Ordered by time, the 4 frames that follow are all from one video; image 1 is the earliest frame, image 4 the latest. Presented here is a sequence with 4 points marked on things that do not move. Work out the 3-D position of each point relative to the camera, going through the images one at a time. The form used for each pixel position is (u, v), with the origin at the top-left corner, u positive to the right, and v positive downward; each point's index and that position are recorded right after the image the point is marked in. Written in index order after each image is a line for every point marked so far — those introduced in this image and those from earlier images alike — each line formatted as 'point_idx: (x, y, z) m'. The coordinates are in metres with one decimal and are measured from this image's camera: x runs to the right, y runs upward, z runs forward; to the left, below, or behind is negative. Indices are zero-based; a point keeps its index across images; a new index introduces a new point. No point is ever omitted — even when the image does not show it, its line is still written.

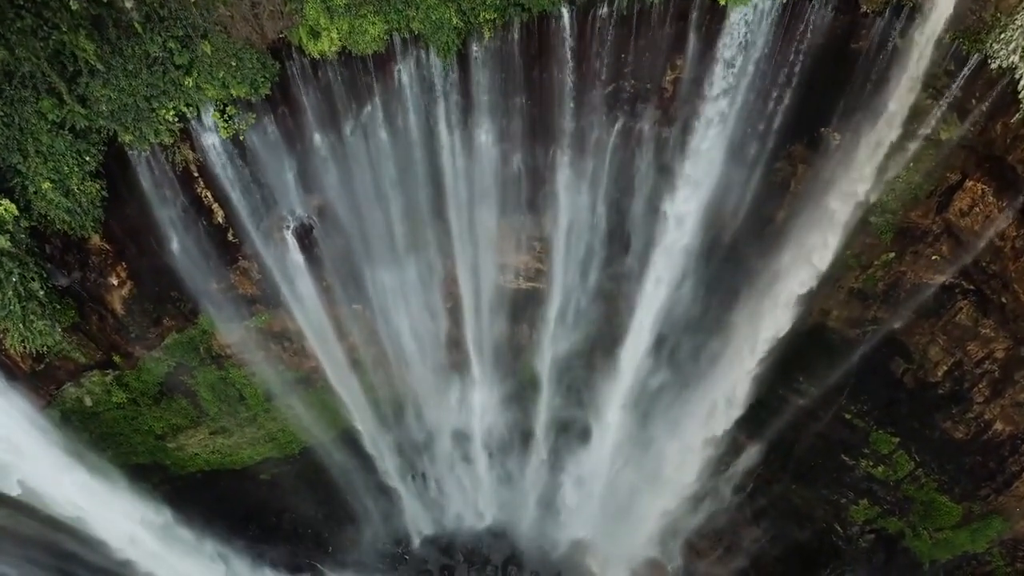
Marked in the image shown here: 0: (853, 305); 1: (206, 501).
0: (+4.9, -0.3, +10.0) m
1: (-5.5, -3.9, +12.6) m
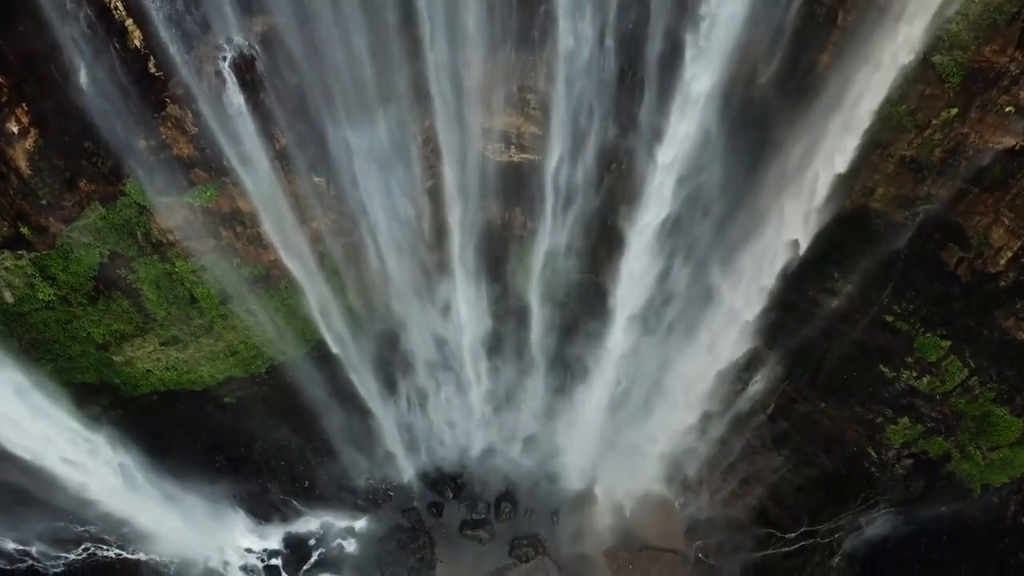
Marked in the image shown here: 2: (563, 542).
0: (+4.8, +1.3, +8.5) m
1: (-5.6, -2.2, +11.2) m
2: (+0.8, -4.3, +12.0) m
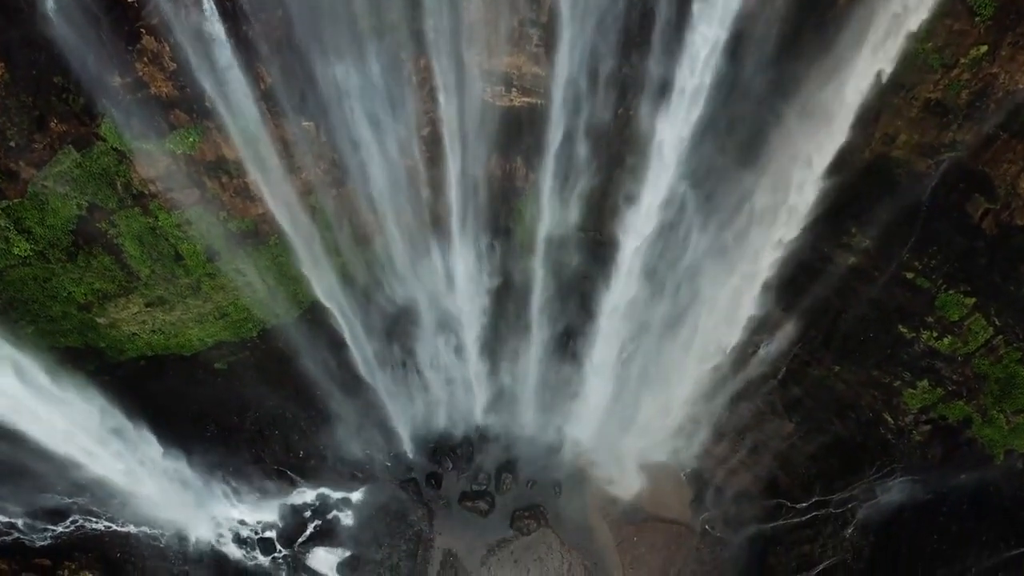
0: (+4.8, +1.9, +8.0) m
1: (-5.6, -1.6, +10.8) m
2: (+0.8, -3.7, +11.6) m
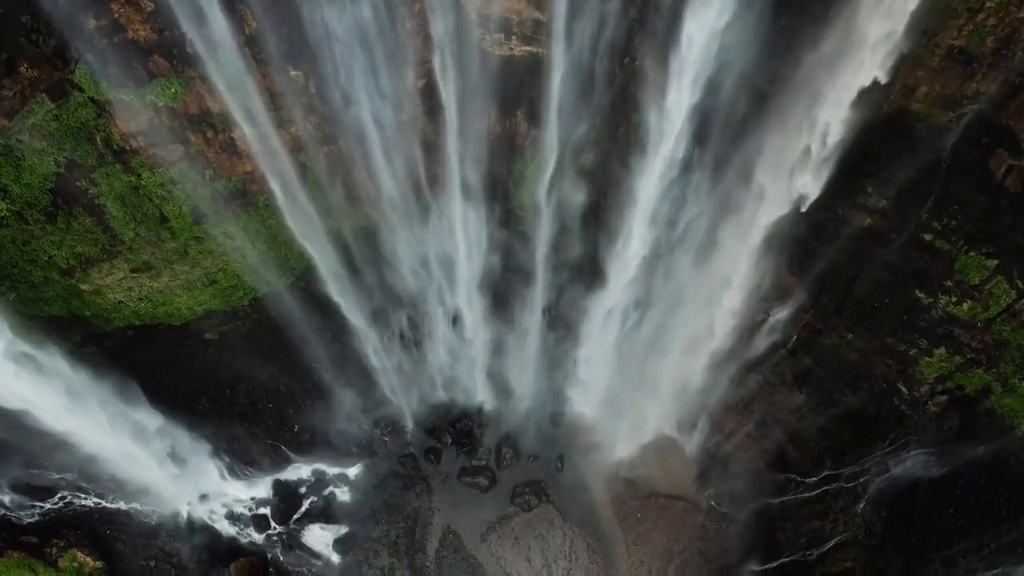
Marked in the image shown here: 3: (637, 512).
0: (+4.8, +2.3, +7.5) m
1: (-5.6, -1.2, +10.4) m
2: (+0.9, -3.2, +11.2) m
3: (+2.0, -3.6, +11.1) m
